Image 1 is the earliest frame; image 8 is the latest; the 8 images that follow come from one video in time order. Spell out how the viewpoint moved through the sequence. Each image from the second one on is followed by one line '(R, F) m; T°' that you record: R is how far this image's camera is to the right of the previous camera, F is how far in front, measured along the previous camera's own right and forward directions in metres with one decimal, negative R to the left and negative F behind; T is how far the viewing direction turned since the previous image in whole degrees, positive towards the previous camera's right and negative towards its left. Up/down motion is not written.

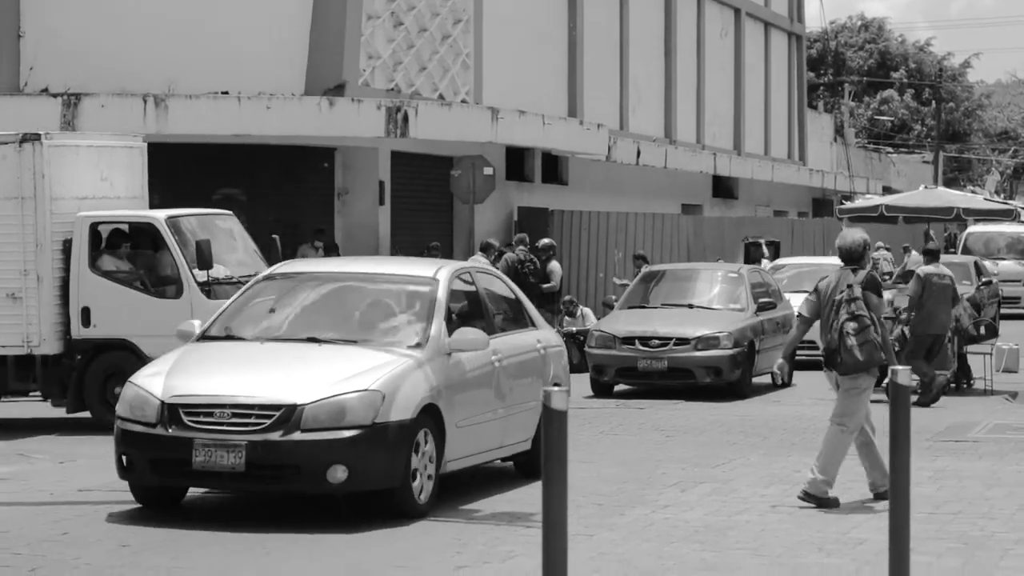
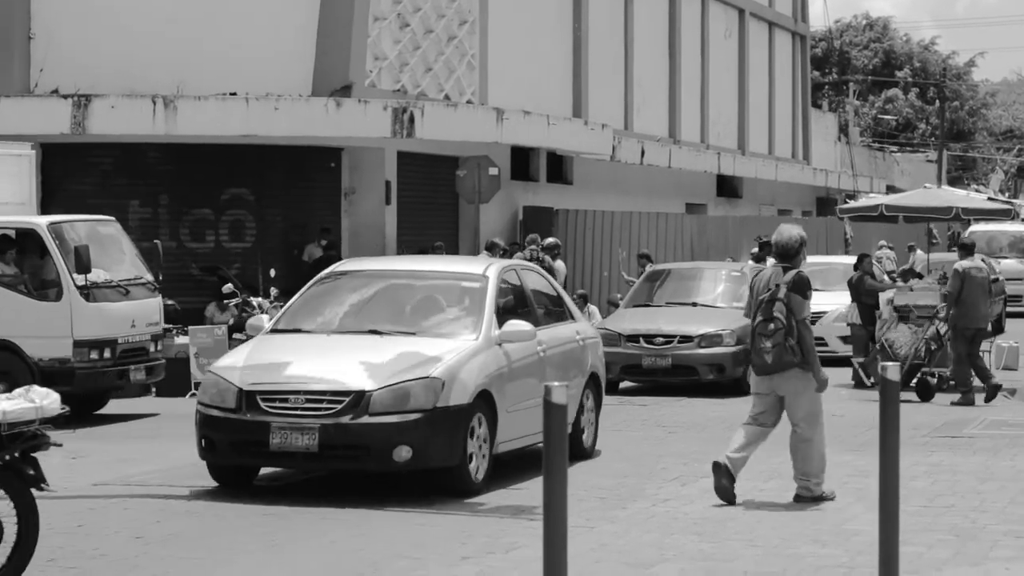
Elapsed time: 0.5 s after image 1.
(0.0, -0.2) m; 0°
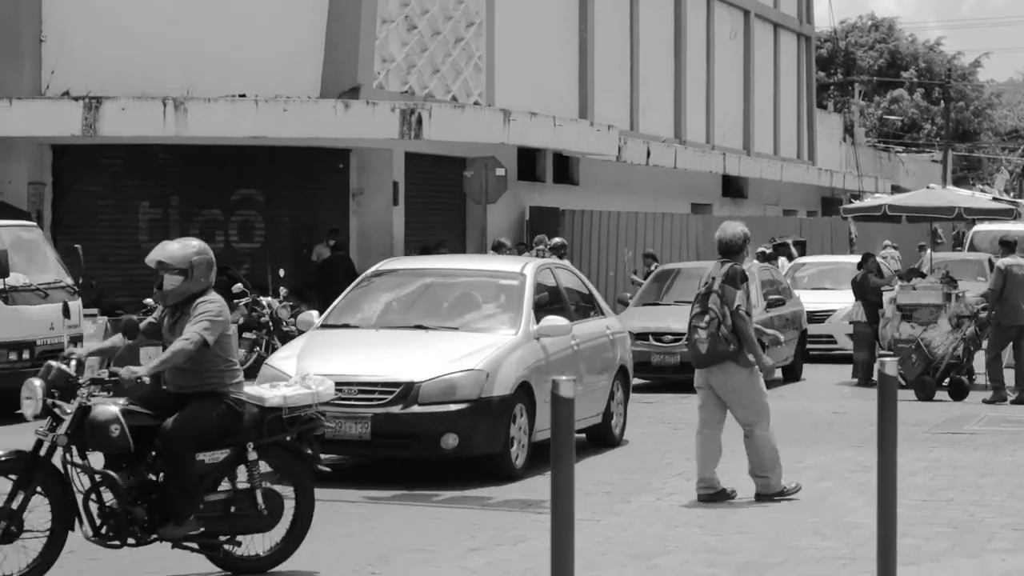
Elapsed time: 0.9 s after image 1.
(0.0, -0.2) m; 0°
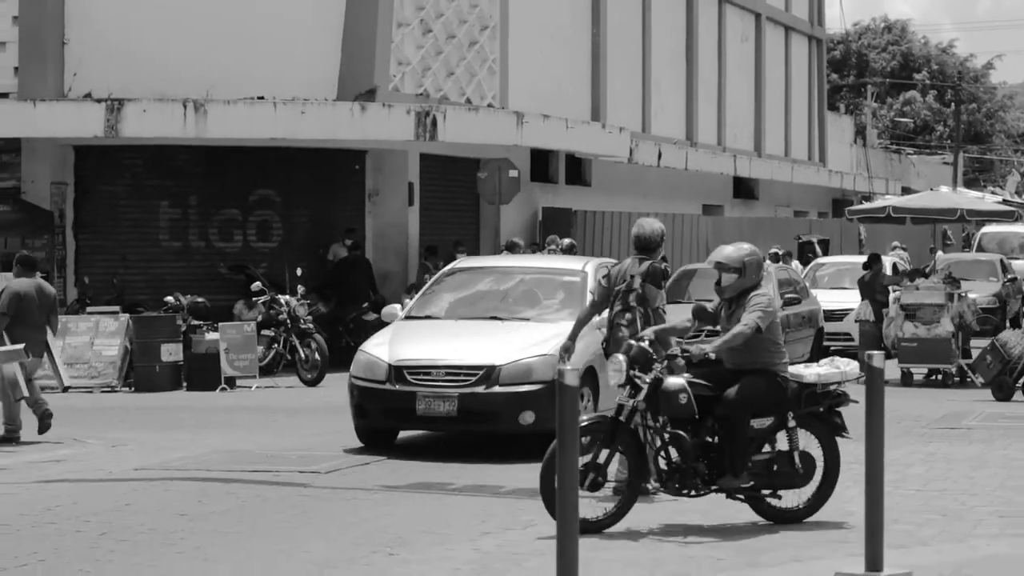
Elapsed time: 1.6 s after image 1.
(0.0, -0.4) m; -1°
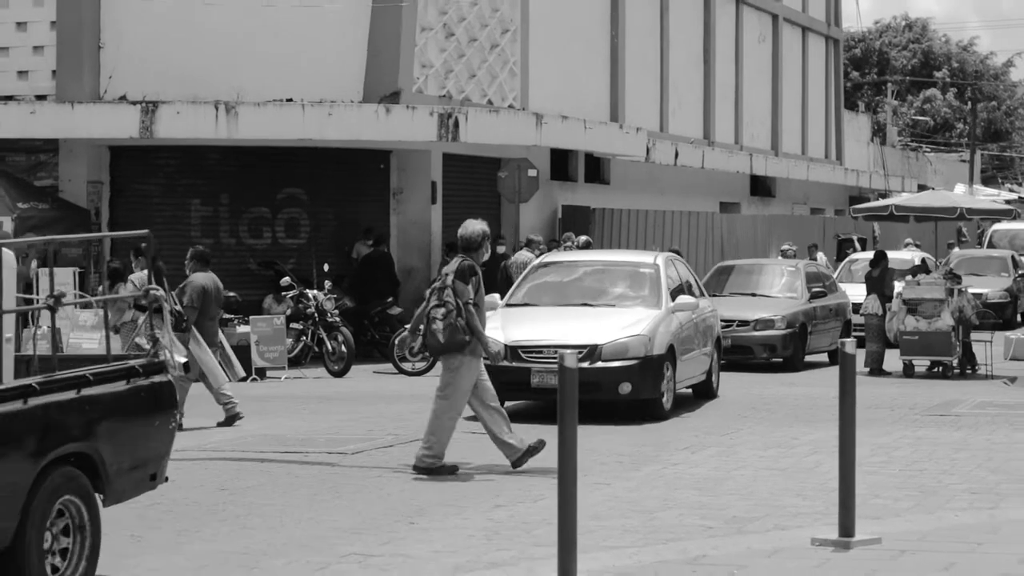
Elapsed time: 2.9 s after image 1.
(+0.1, -0.8) m; -1°
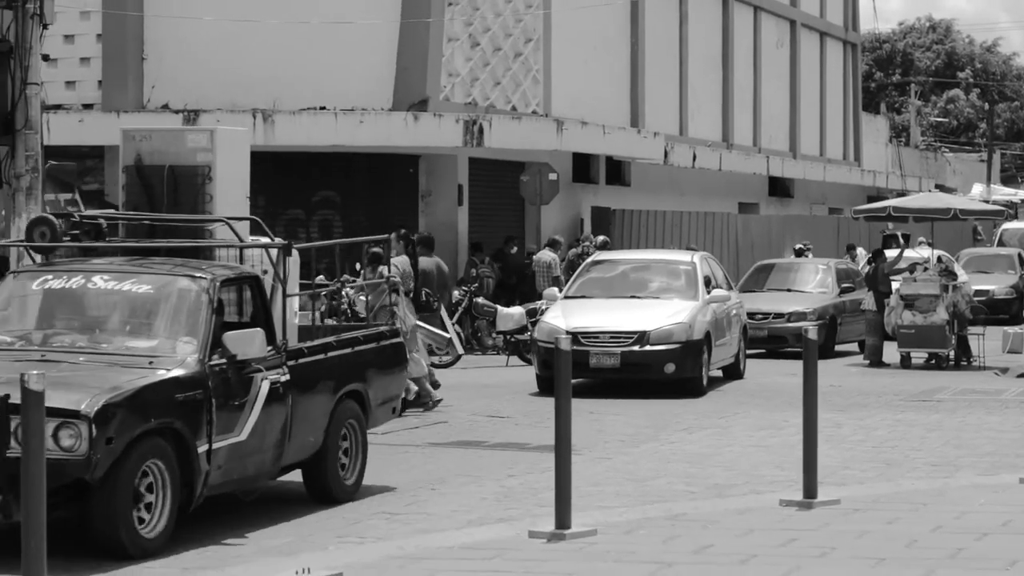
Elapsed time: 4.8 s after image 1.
(+0.2, -1.2) m; -1°
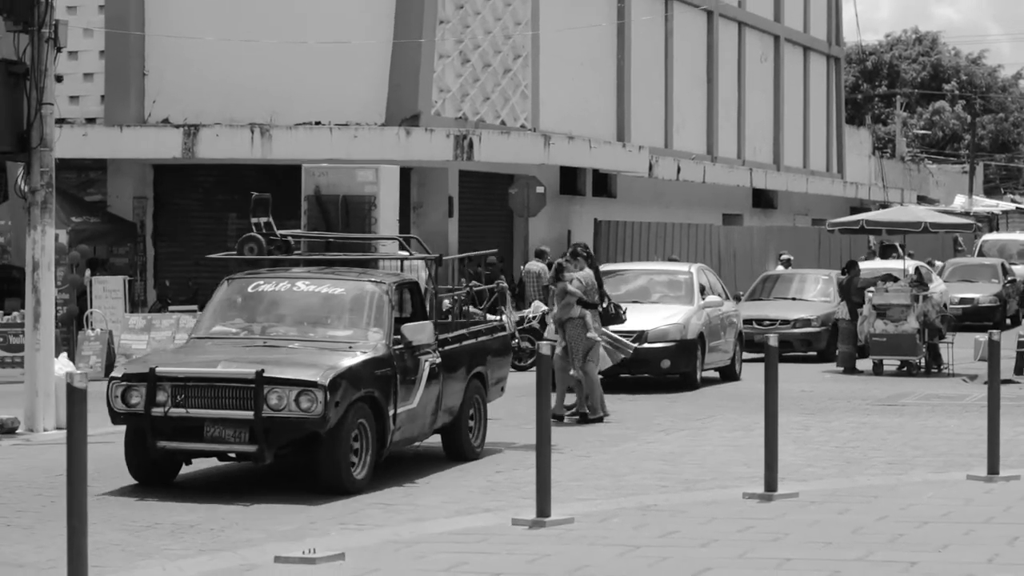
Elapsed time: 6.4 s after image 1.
(0.0, -0.8) m; 0°
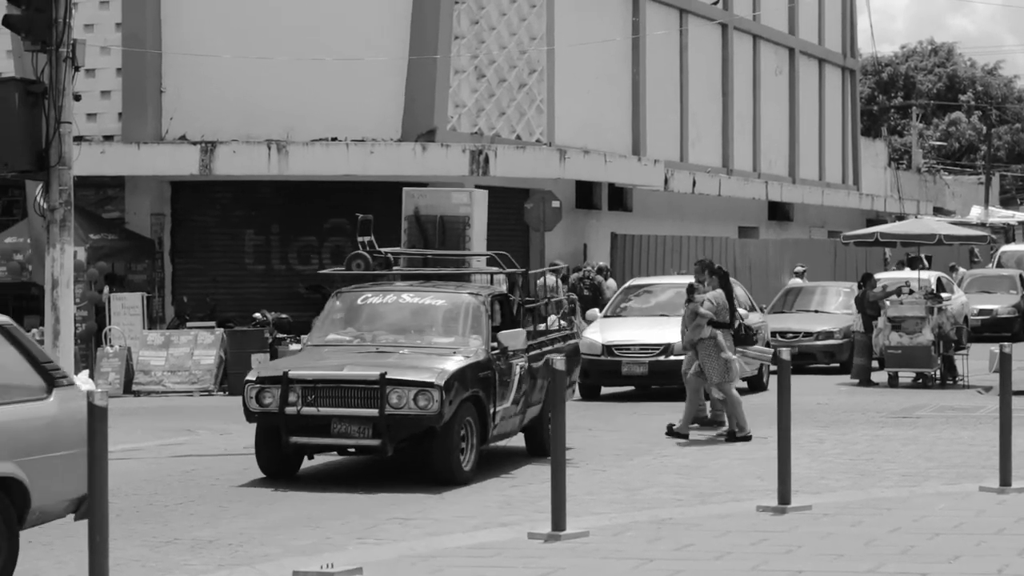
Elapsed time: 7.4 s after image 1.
(0.0, -0.1) m; -1°
